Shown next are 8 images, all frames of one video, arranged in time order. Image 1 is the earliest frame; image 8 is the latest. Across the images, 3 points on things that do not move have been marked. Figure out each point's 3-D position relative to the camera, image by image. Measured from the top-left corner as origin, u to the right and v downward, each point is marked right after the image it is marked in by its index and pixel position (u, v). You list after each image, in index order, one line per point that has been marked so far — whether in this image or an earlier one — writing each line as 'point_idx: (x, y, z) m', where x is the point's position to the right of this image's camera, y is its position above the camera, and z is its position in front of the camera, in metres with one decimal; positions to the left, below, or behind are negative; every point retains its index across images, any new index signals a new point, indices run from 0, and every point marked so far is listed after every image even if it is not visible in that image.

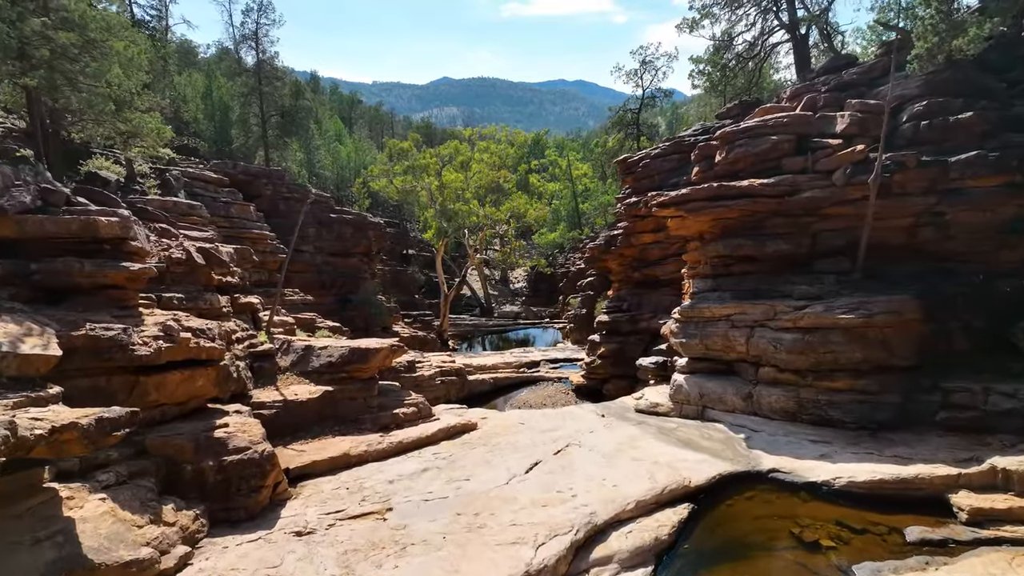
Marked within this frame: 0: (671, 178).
0: (+3.7, +2.5, +18.8) m
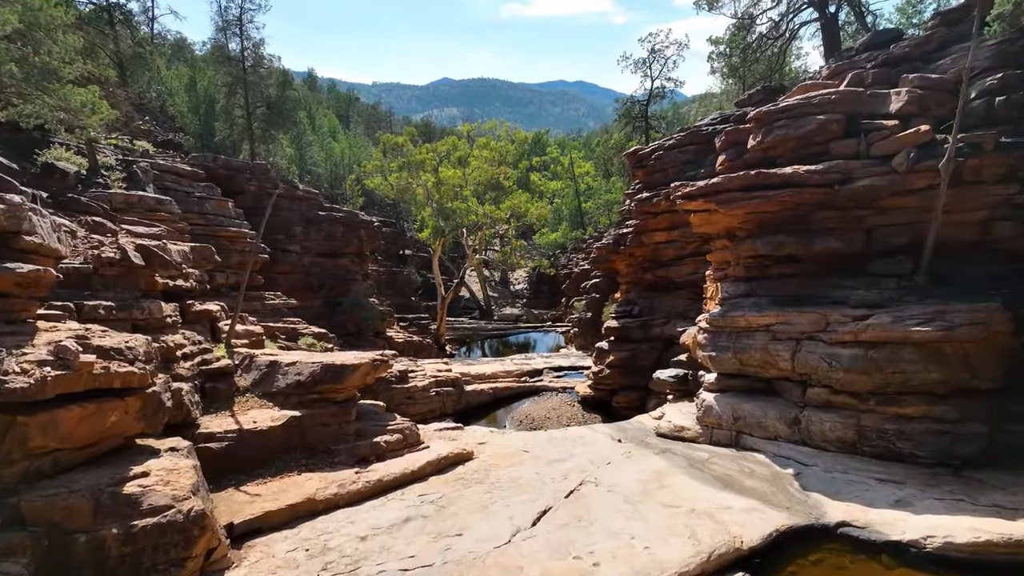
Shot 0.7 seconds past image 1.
0: (+3.7, +2.5, +17.3) m
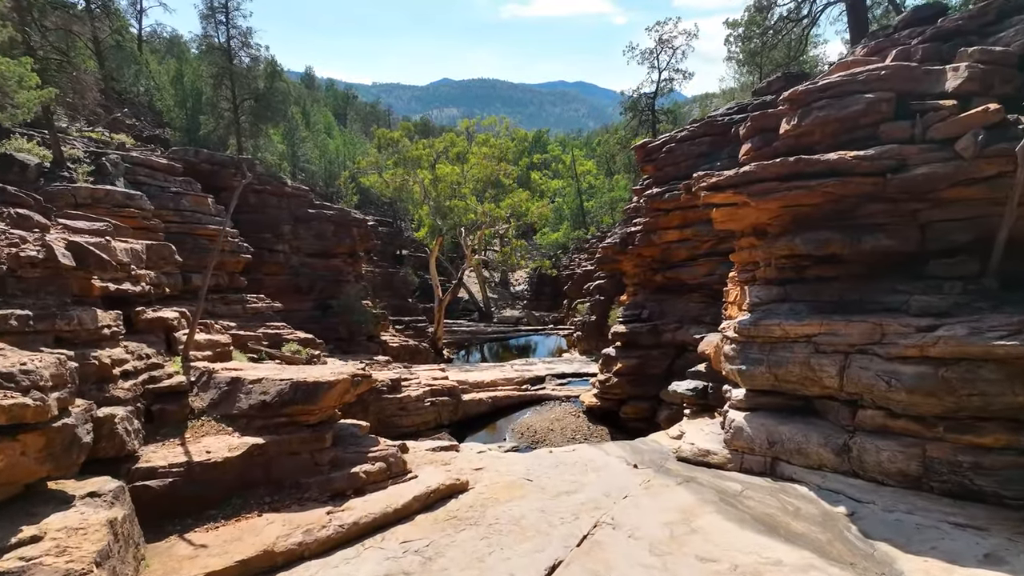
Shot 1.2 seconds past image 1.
0: (+3.7, +2.4, +16.1) m
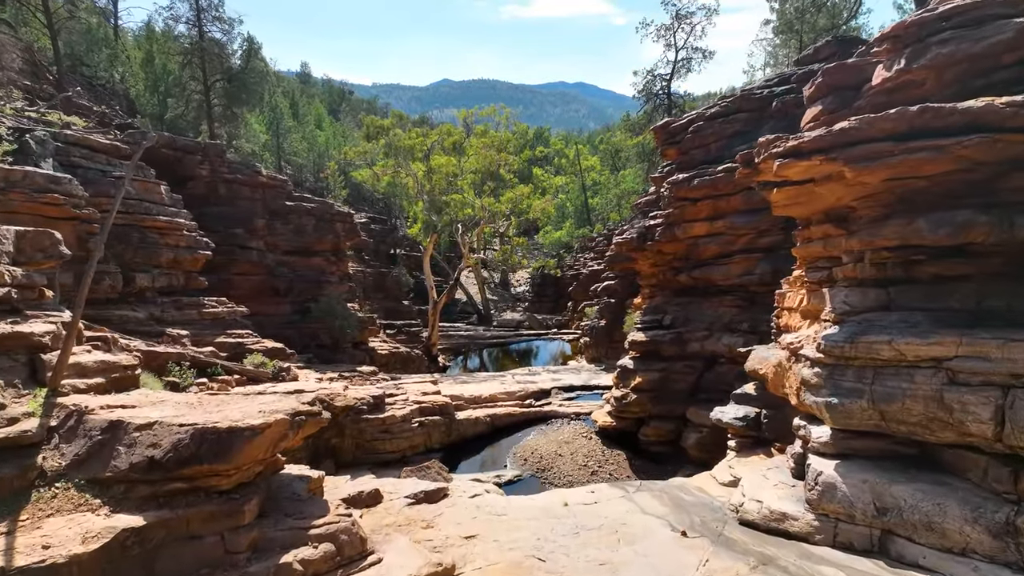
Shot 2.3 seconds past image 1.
0: (+3.8, +2.4, +13.7) m
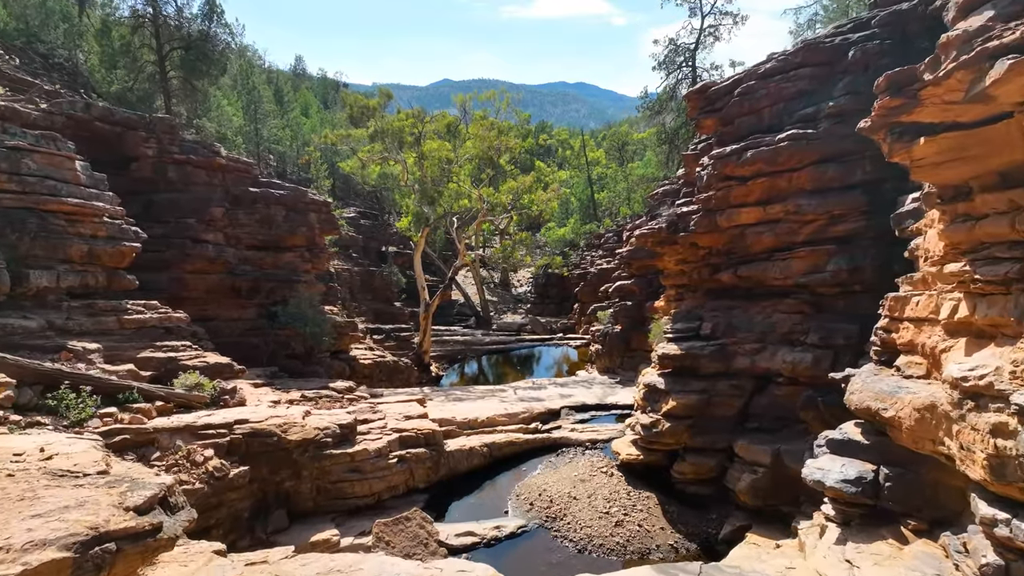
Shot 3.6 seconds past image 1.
0: (+3.8, +2.4, +10.8) m
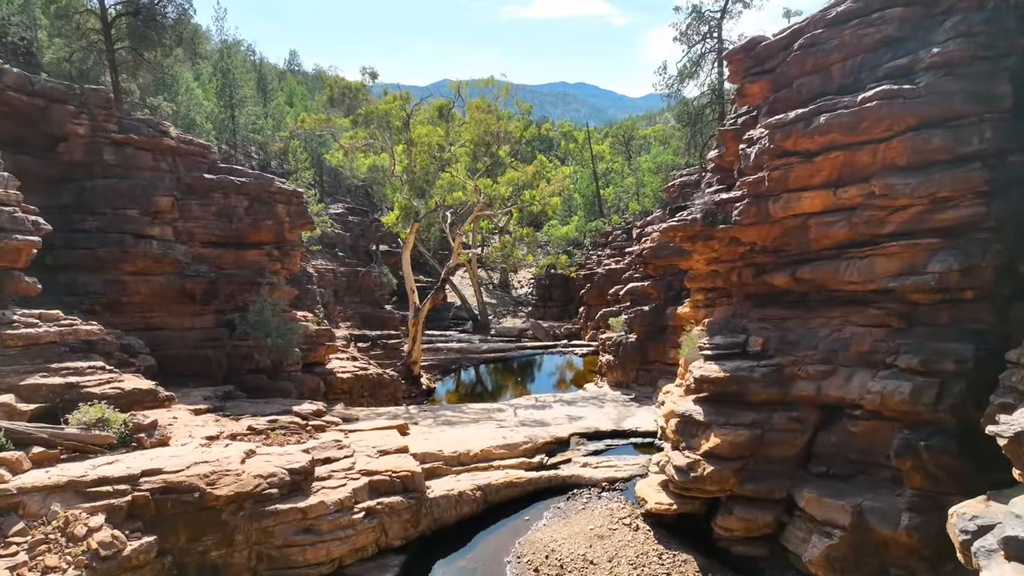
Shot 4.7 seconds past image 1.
0: (+3.8, +2.3, +8.3) m
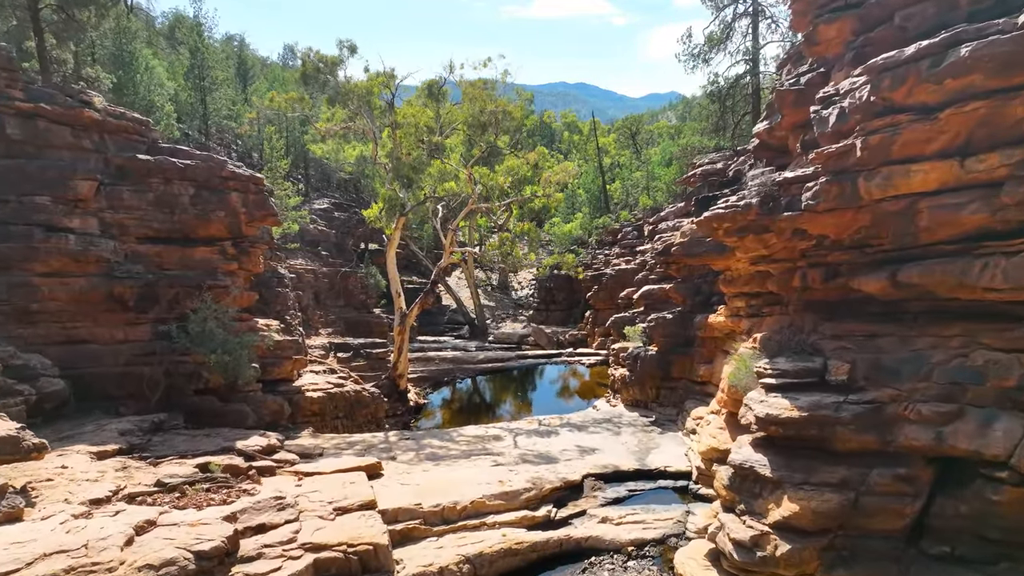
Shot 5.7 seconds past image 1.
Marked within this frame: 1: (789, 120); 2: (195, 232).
0: (+3.8, +2.2, +5.8) m
1: (+3.2, +2.0, +9.7) m
2: (-5.2, +0.9, +13.2) m
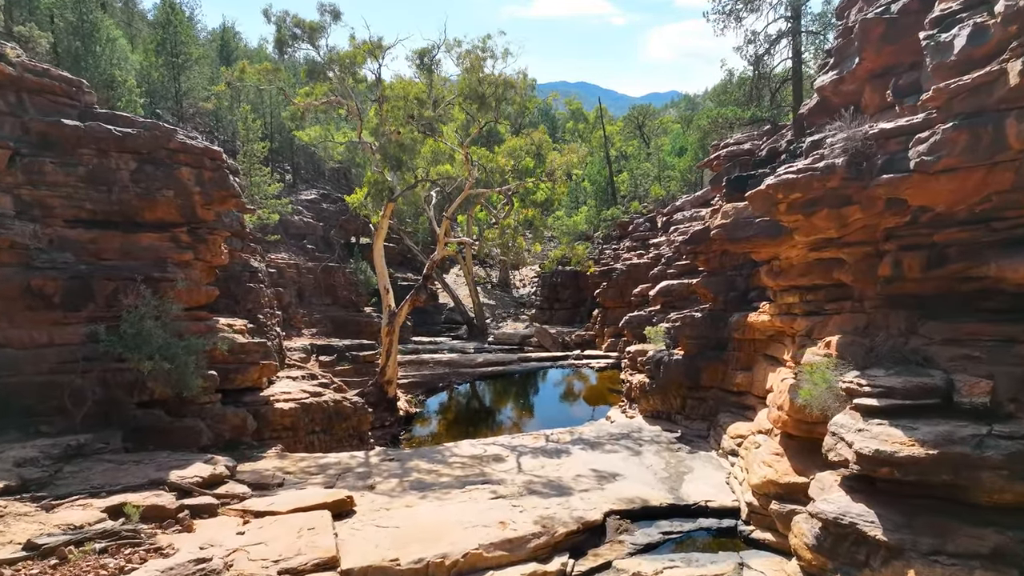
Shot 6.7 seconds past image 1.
0: (+3.8, +2.3, +3.7) m
1: (+3.3, +2.1, +7.6) m
2: (-5.1, +1.0, +11.1) m
